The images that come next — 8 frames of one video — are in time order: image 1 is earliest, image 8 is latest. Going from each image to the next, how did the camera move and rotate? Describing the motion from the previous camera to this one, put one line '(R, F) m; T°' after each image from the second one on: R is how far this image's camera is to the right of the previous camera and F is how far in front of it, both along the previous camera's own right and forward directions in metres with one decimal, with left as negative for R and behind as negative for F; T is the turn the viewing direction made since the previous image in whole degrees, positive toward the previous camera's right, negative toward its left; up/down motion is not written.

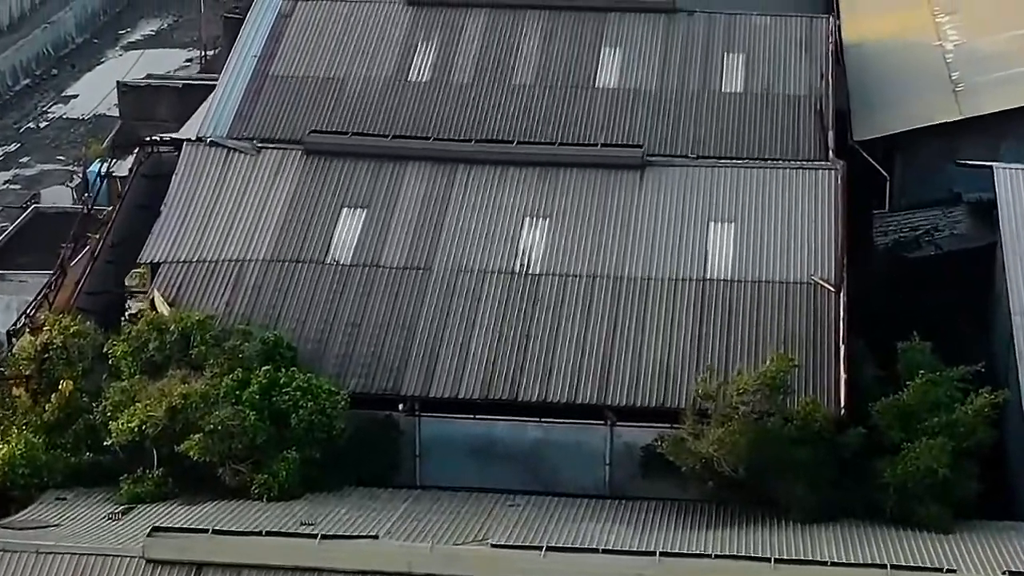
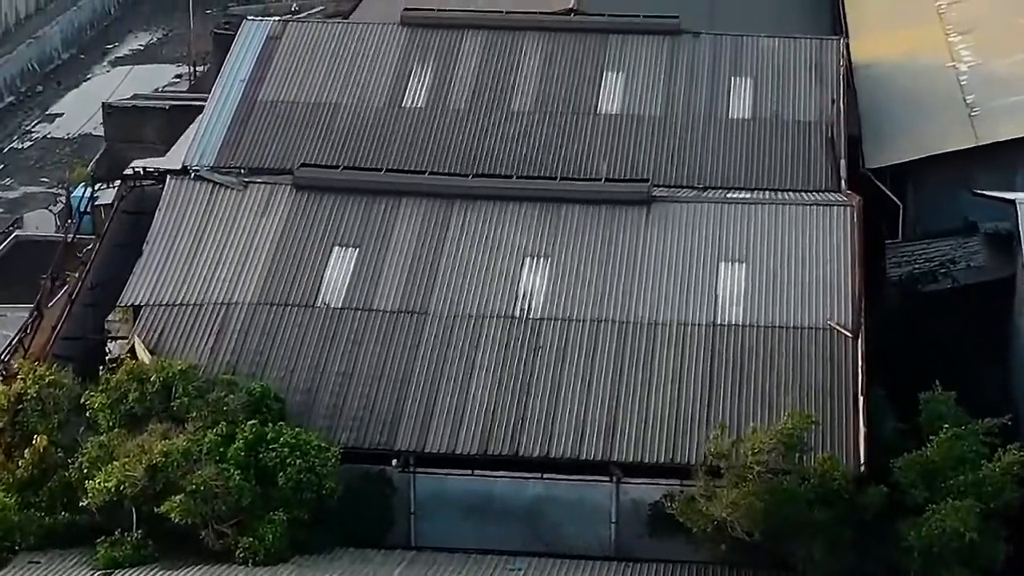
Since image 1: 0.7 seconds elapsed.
(0.0, +1.0) m; 0°
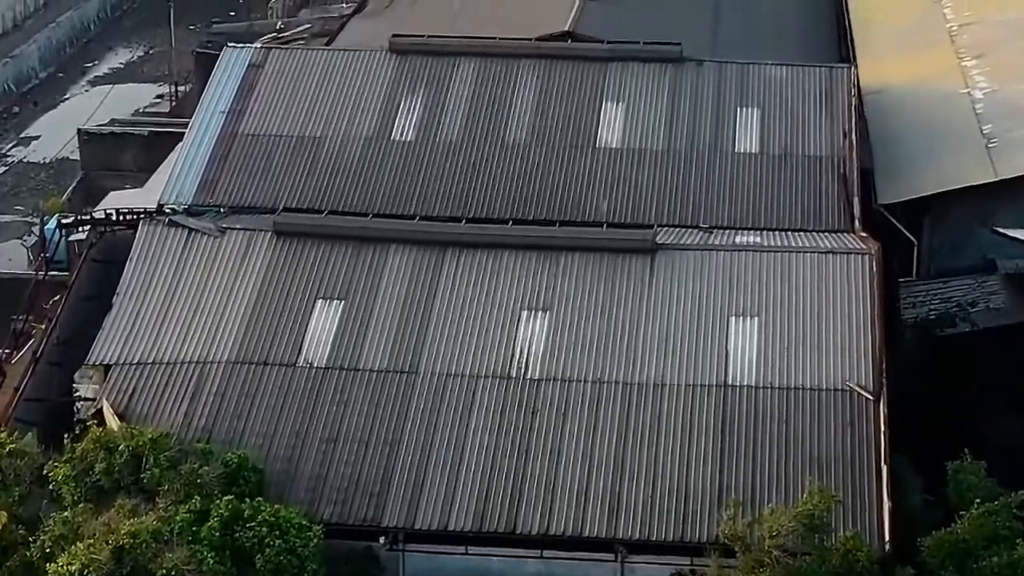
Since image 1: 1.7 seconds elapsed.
(0.0, +1.3) m; 0°
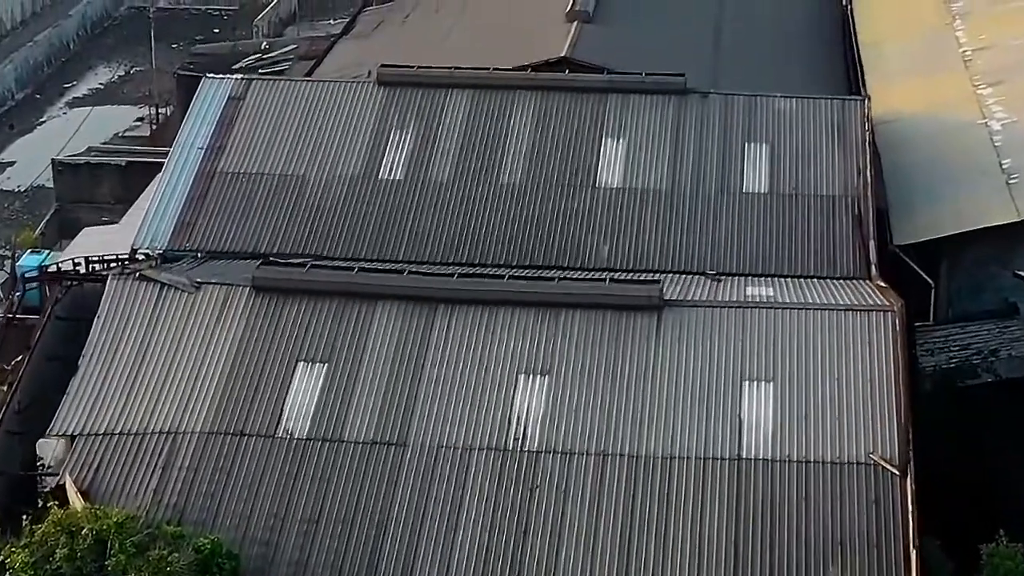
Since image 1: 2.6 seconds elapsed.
(0.0, +1.3) m; 0°
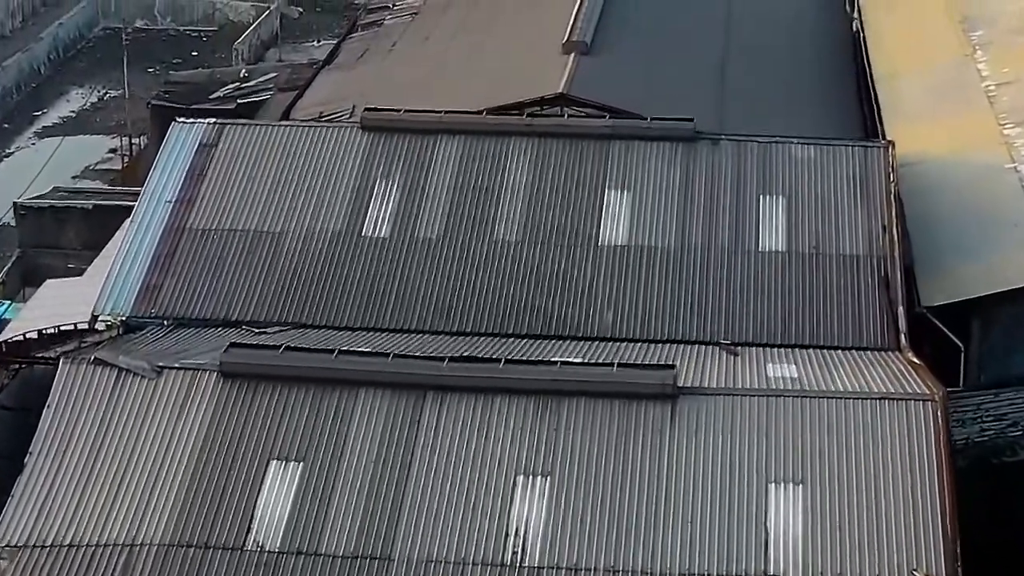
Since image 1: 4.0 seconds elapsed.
(-0.1, +1.9) m; 0°
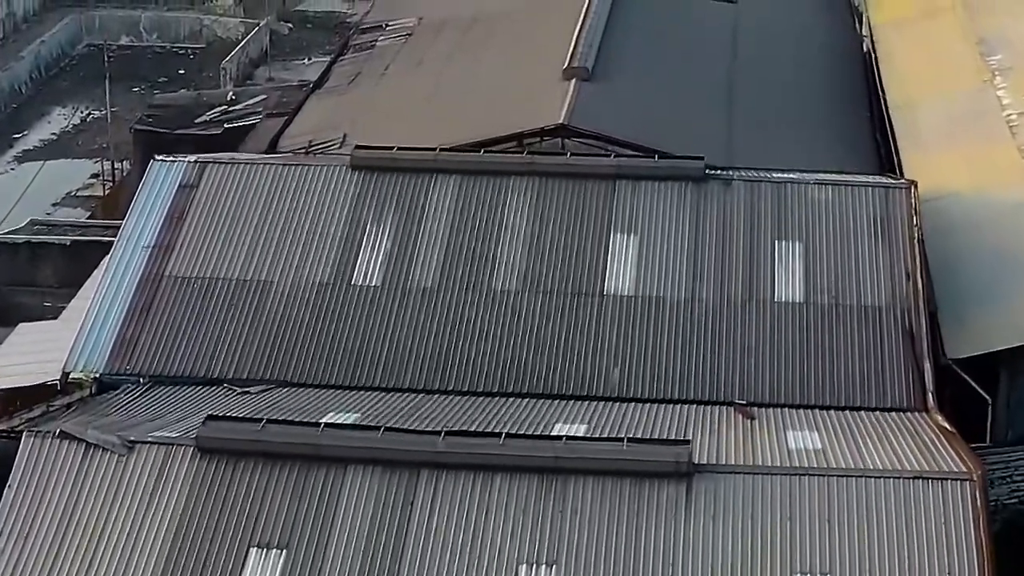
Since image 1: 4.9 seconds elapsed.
(0.0, +1.3) m; 0°
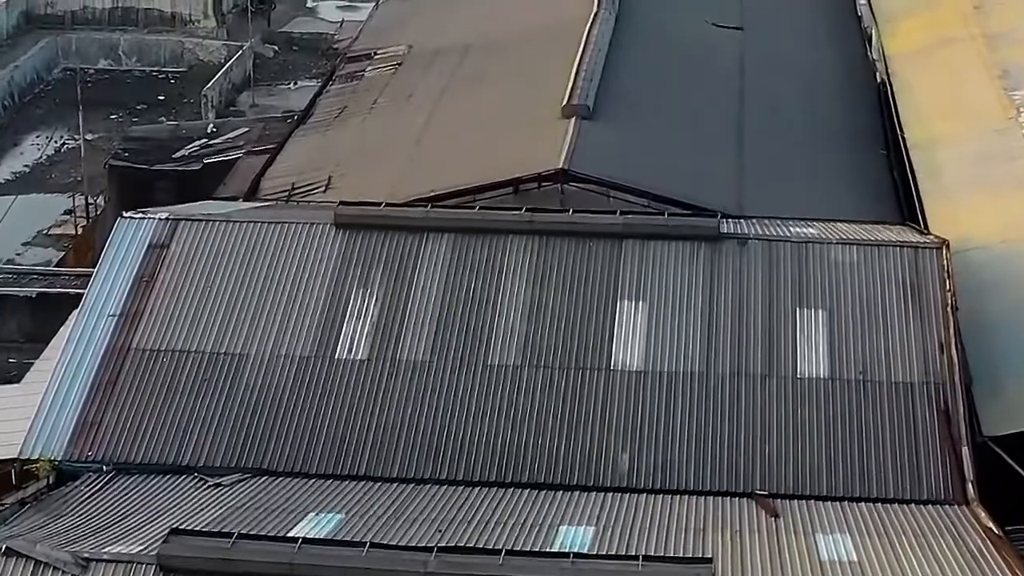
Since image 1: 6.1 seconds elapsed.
(-0.1, +1.7) m; 0°
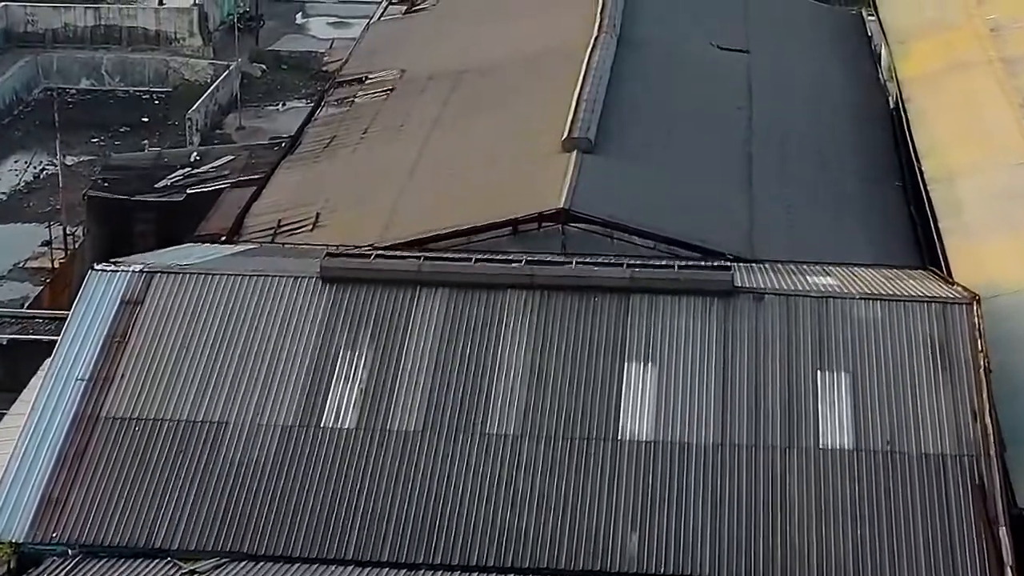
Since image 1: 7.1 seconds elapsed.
(0.0, +1.3) m; 0°
